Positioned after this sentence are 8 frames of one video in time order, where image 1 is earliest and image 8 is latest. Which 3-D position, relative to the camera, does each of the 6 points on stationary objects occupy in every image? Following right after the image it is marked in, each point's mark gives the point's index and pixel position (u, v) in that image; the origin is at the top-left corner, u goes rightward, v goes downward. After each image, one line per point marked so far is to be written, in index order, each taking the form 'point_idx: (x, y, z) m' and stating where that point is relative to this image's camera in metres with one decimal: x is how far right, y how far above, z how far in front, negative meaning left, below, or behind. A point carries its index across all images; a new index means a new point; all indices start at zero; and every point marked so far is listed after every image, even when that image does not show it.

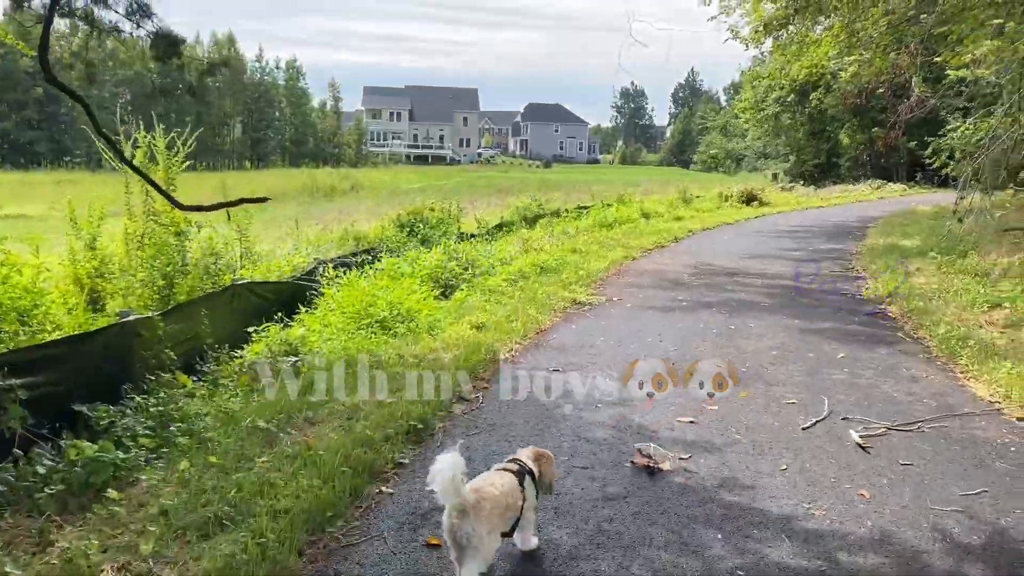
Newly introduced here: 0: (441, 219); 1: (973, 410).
0: (-1.0, +0.9, +11.6) m
1: (+2.8, -0.7, +5.2) m
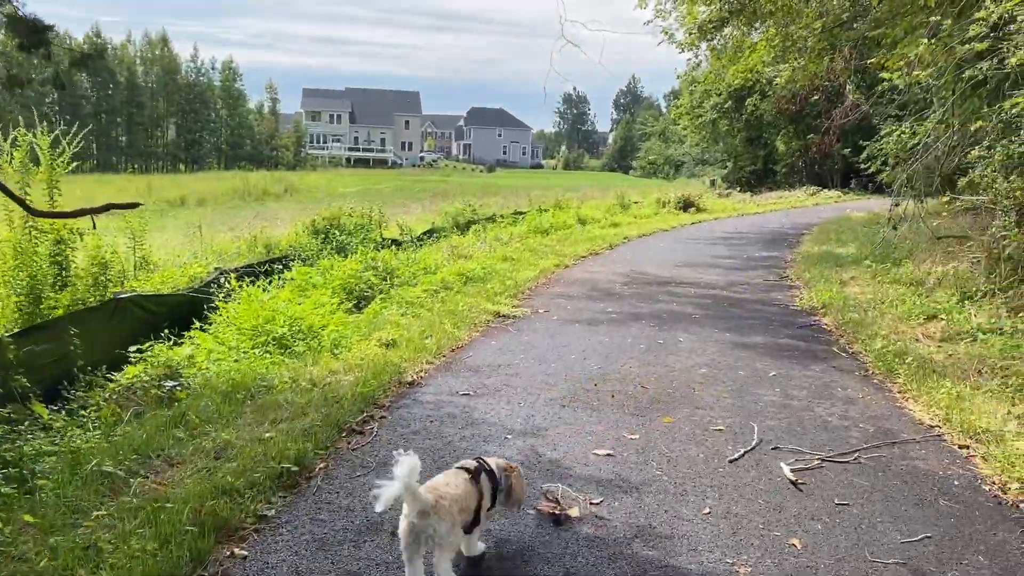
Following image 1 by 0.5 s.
0: (-2.0, +0.8, +11.0) m
1: (+2.2, -0.8, +4.8) m
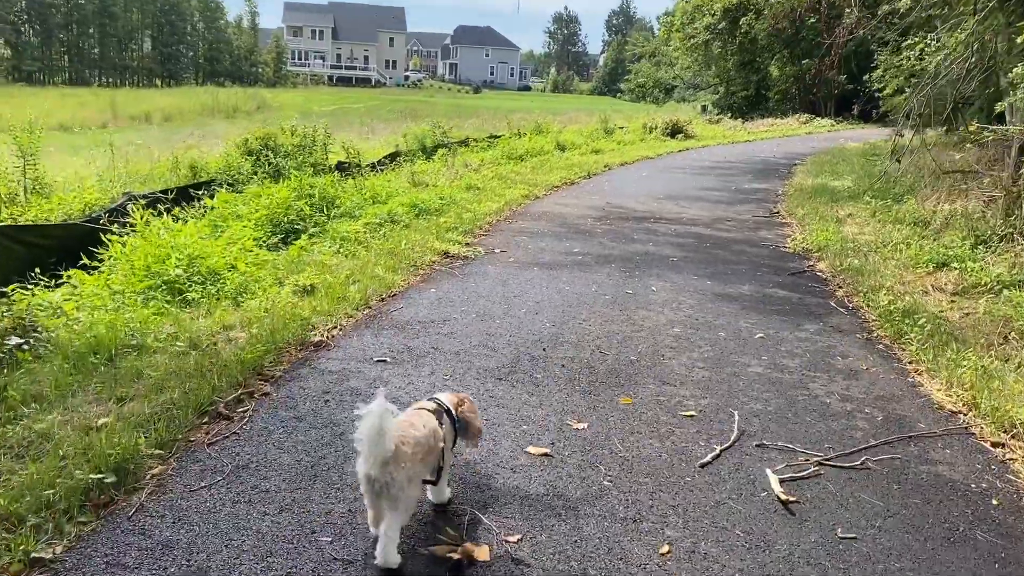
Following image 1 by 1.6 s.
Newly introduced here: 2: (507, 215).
0: (-2.4, +1.6, +9.8) m
1: (+1.9, -0.6, +3.9) m
2: (0.0, +0.8, +9.7) m
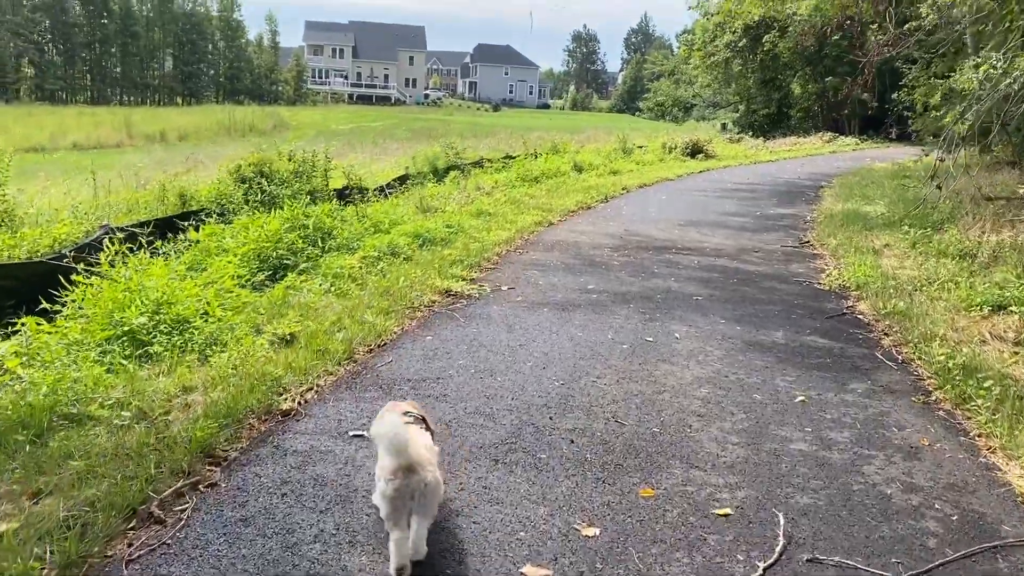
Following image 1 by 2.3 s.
0: (-2.3, +1.2, +9.2) m
1: (+1.8, -0.9, +3.1) m
2: (+0.1, +0.5, +9.1) m
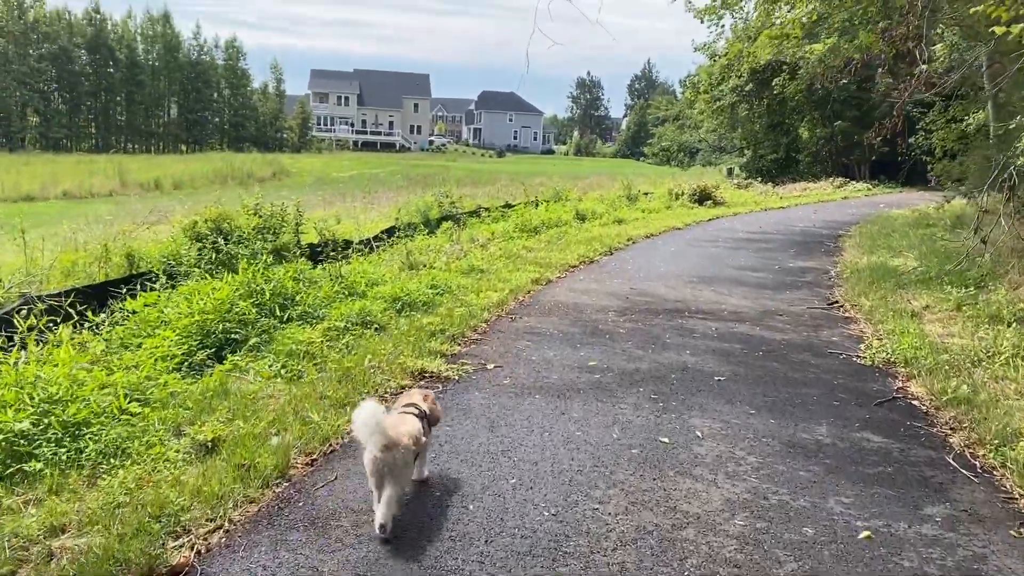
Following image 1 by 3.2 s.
0: (-2.3, +0.6, +8.2) m
1: (+1.7, -1.2, +2.0) m
2: (0.0, -0.2, +8.1) m
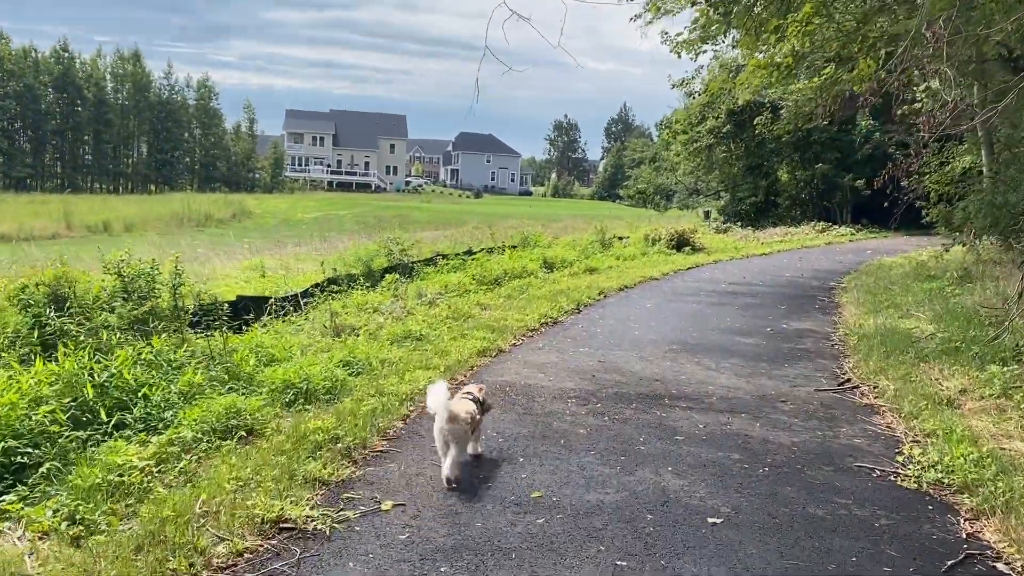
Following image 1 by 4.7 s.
0: (-2.8, 0.0, +6.4) m
1: (+1.4, -1.5, +0.3) m
2: (-0.5, -0.8, +6.3) m
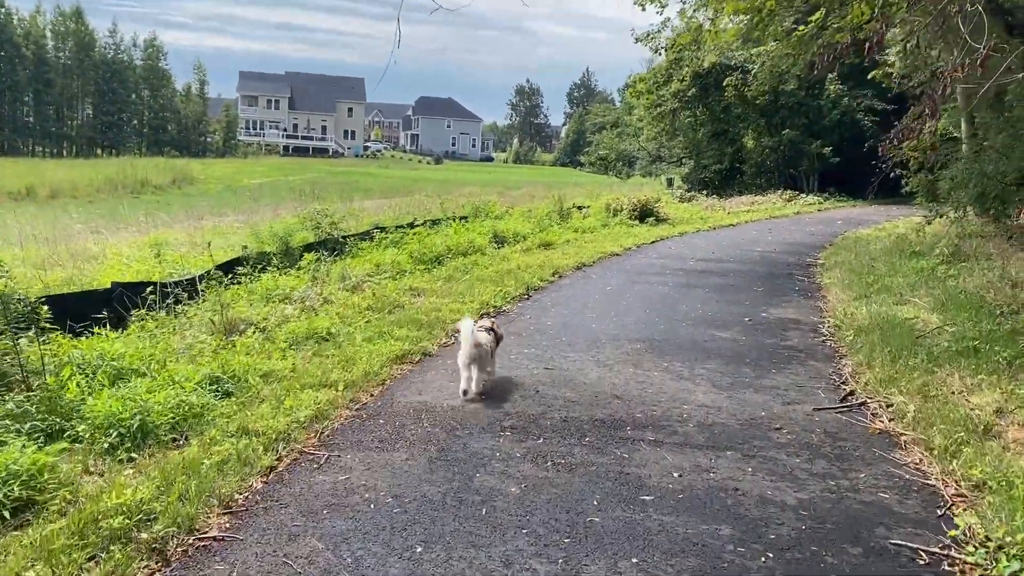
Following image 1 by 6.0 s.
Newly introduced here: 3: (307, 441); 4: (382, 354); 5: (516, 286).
0: (-3.3, 0.0, +4.8) m
1: (+1.2, -1.8, -1.1) m
2: (-1.0, -0.8, +4.8) m
3: (-1.1, -0.8, +4.5) m
4: (-0.9, -0.5, +6.2) m
5: (0.0, 0.0, +10.0) m
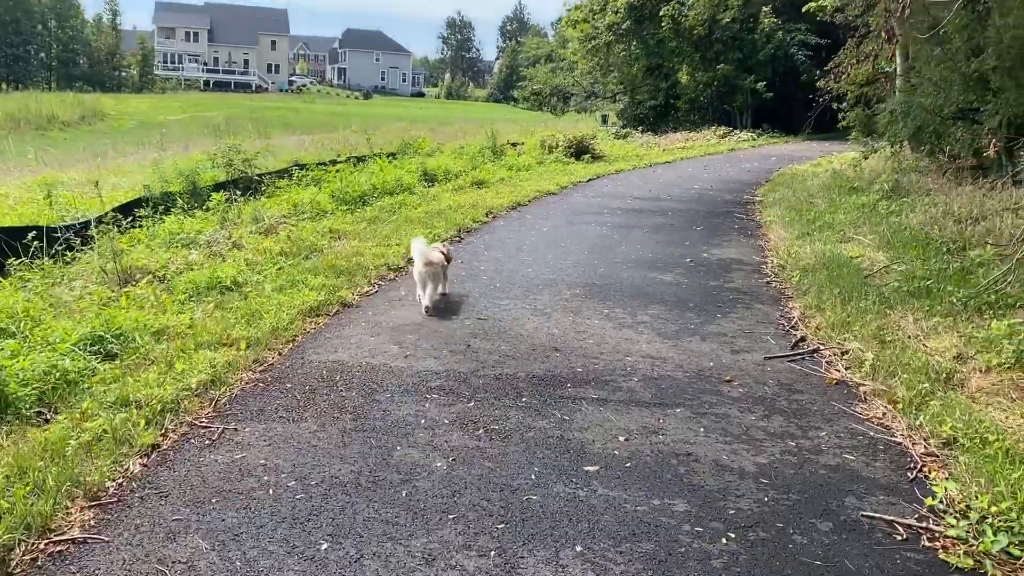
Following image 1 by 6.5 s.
0: (-3.7, +0.2, +3.9) m
1: (+1.3, -1.9, -1.5) m
2: (-1.3, -0.5, +4.2) m
3: (-1.4, -0.5, +3.9) m
4: (-1.4, -0.2, +5.6) m
5: (-0.8, +0.7, +9.4) m
